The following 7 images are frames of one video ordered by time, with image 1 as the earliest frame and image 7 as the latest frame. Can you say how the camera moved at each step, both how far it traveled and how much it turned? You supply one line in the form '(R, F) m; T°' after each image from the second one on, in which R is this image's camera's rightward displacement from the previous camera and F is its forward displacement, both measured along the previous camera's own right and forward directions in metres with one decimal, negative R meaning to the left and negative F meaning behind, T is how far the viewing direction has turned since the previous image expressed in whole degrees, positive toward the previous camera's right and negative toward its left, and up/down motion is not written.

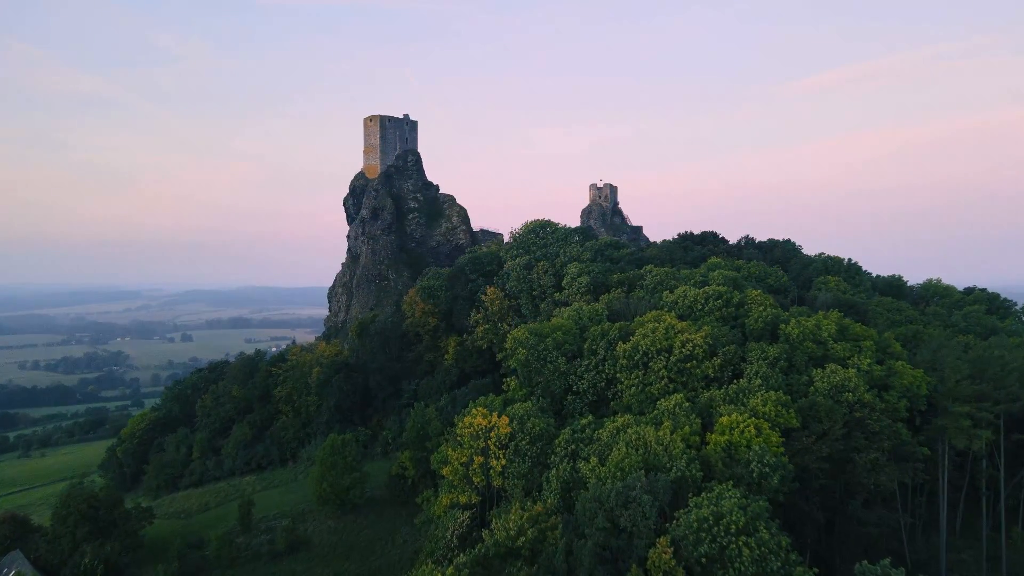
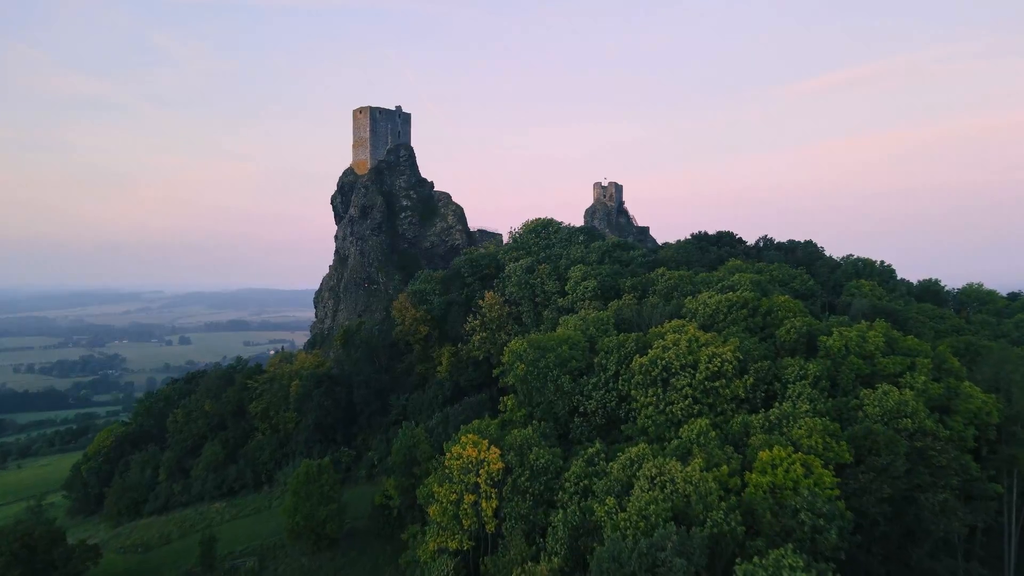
(+0.1, +2.9) m; 0°
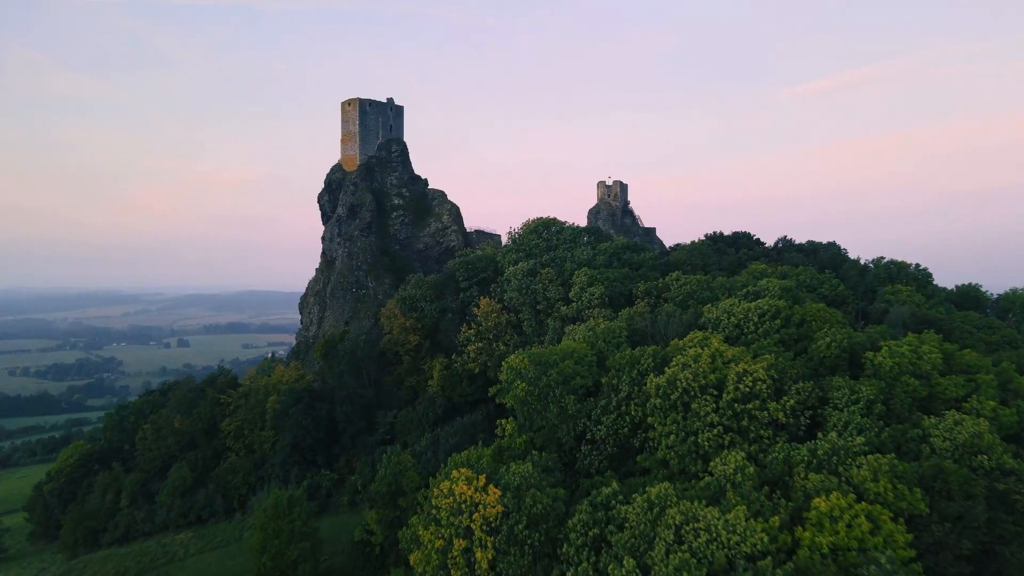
(+0.1, +2.7) m; 0°
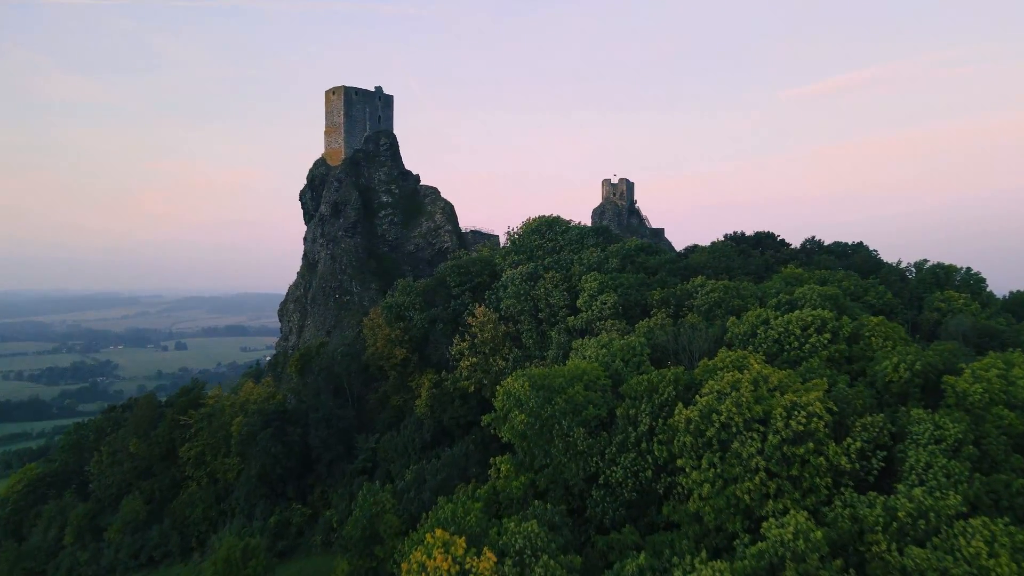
(+0.1, +3.1) m; 0°
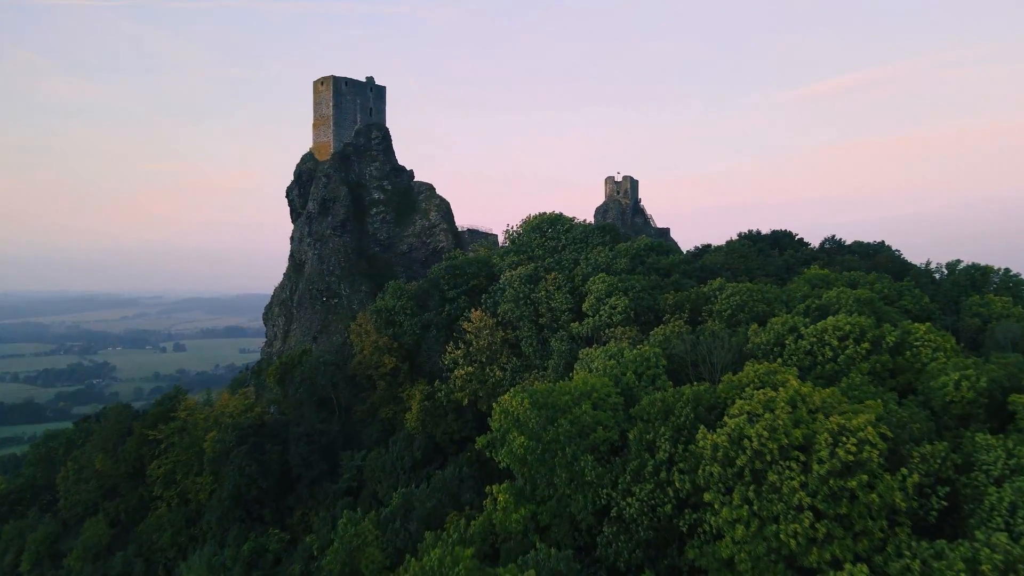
(0.0, +2.0) m; 0°
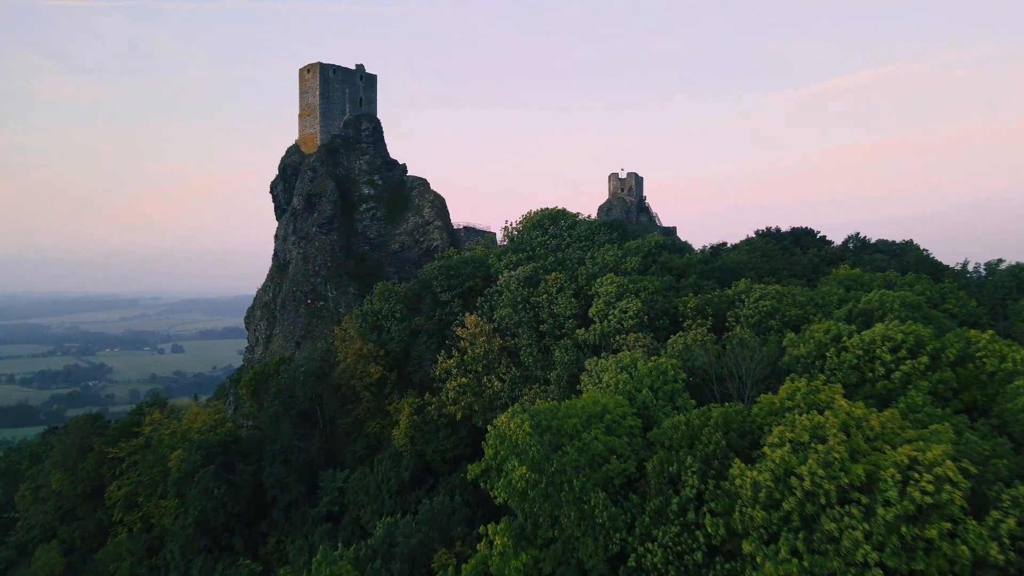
(0.0, +2.1) m; 0°
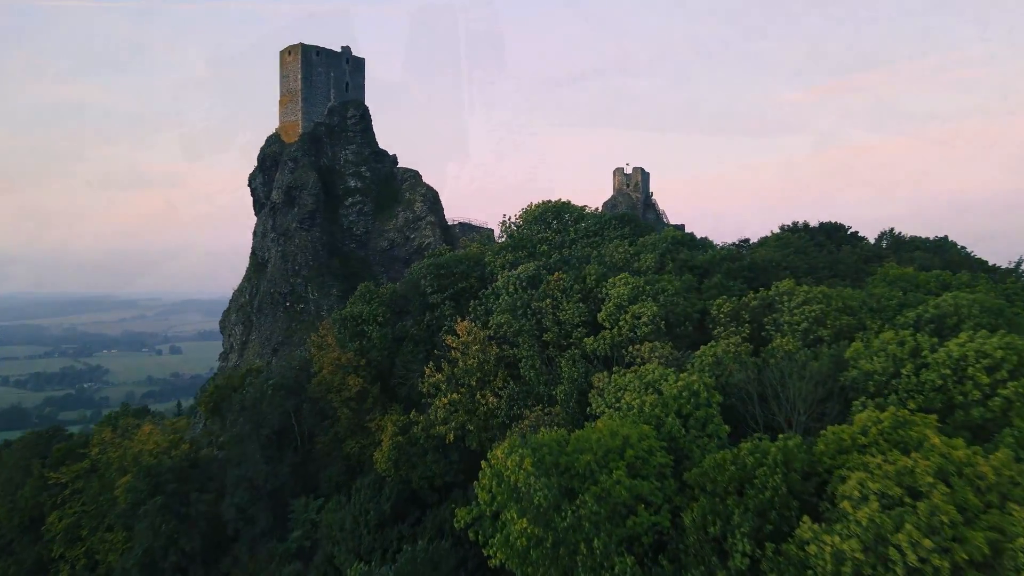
(0.0, +2.4) m; 0°
